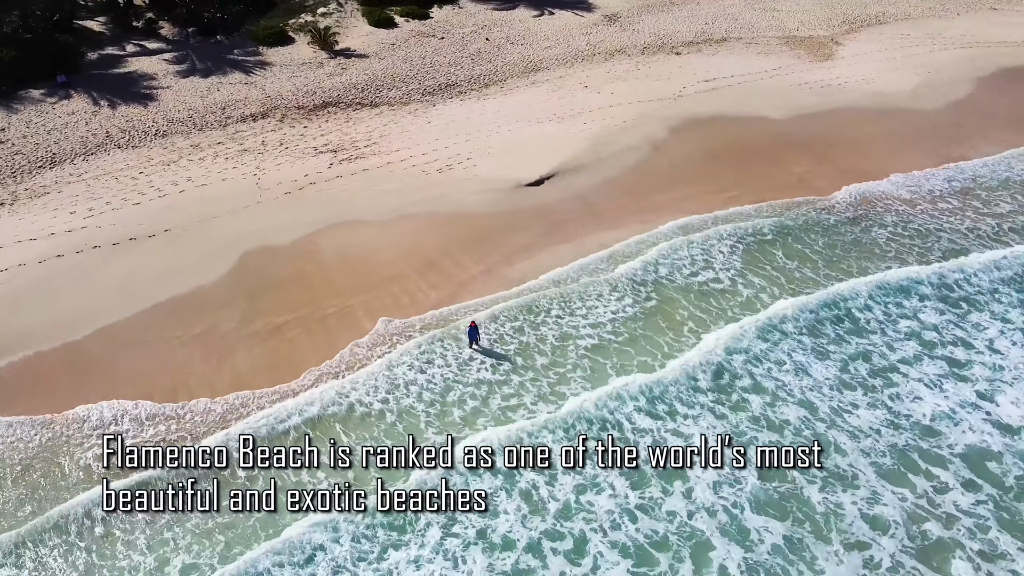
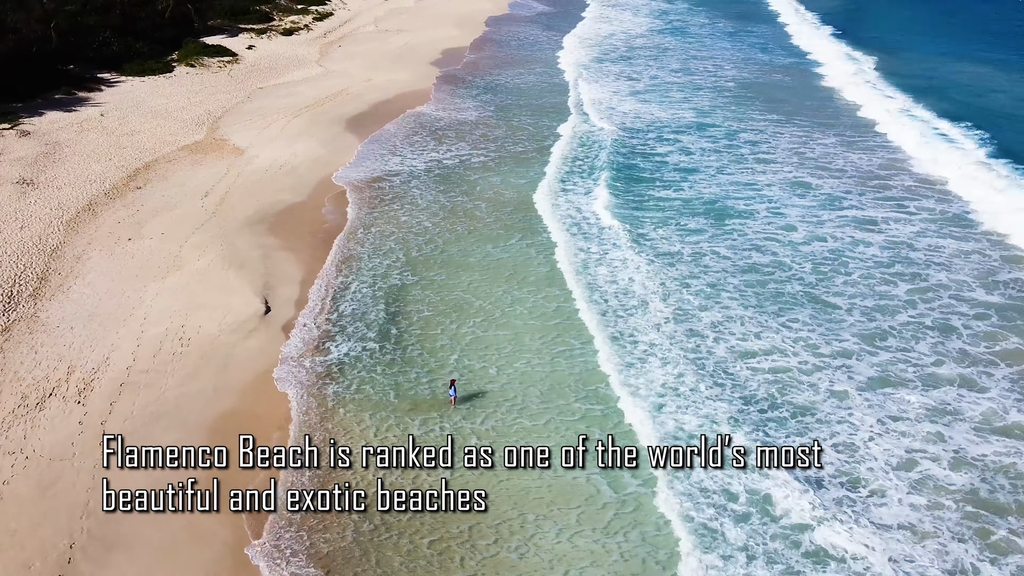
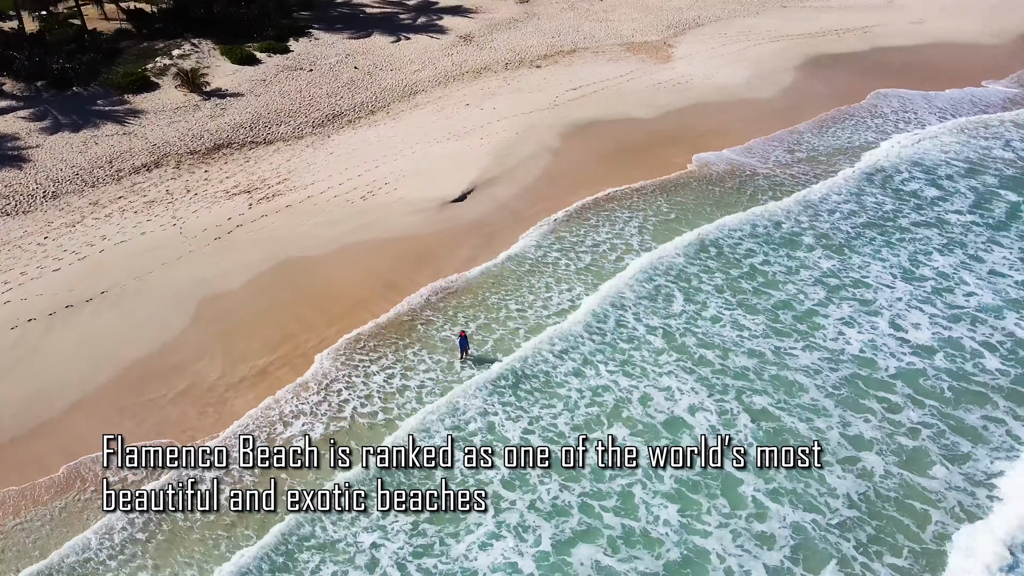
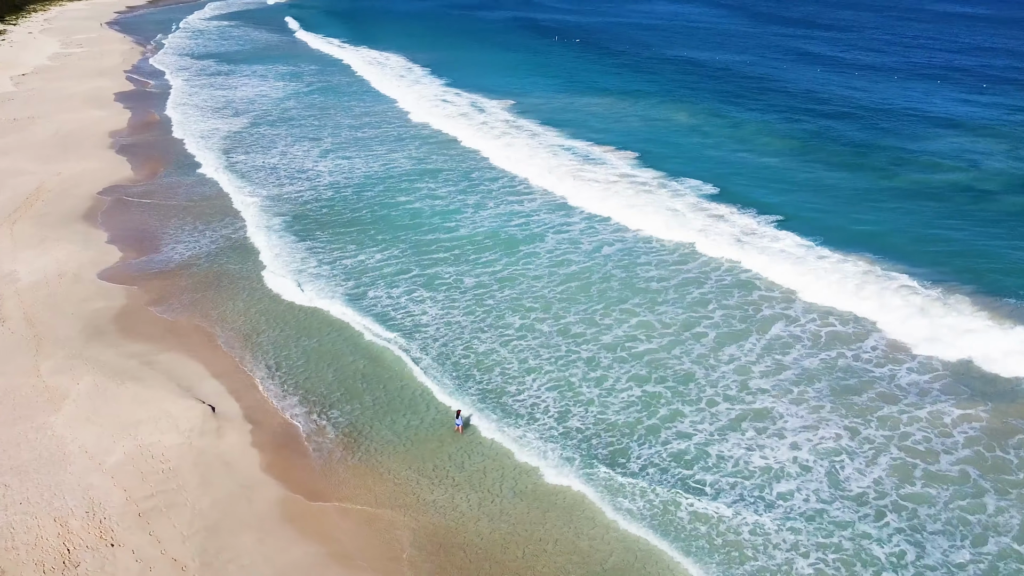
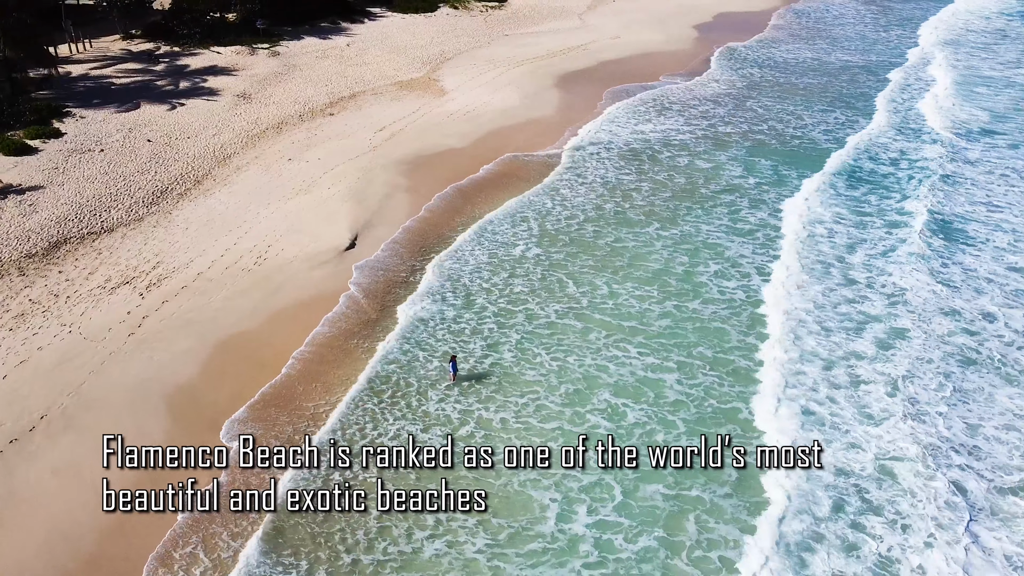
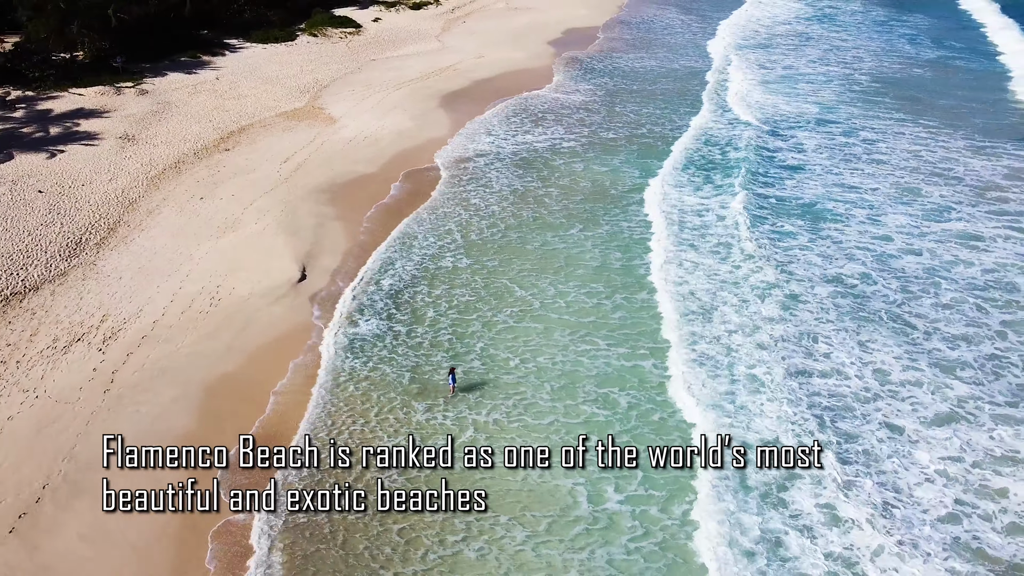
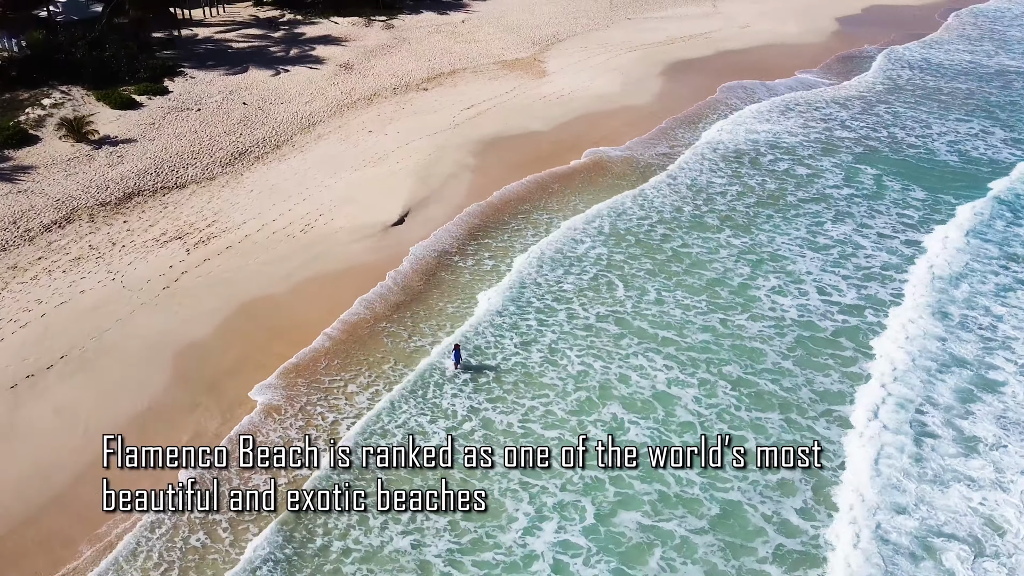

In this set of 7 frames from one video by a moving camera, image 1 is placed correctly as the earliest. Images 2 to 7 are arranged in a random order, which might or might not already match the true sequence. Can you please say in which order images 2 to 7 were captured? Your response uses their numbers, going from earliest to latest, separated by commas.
3, 7, 5, 6, 2, 4
